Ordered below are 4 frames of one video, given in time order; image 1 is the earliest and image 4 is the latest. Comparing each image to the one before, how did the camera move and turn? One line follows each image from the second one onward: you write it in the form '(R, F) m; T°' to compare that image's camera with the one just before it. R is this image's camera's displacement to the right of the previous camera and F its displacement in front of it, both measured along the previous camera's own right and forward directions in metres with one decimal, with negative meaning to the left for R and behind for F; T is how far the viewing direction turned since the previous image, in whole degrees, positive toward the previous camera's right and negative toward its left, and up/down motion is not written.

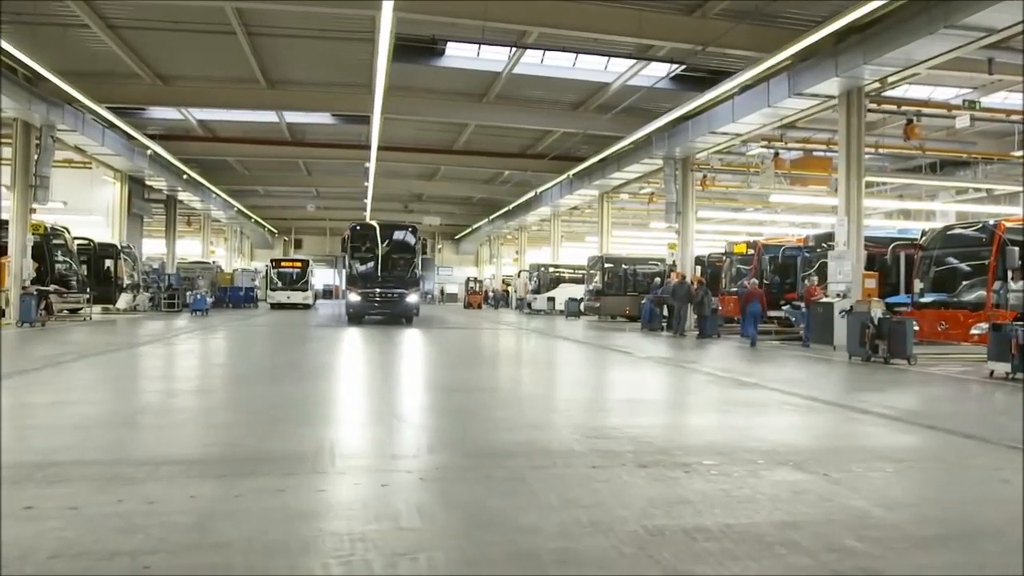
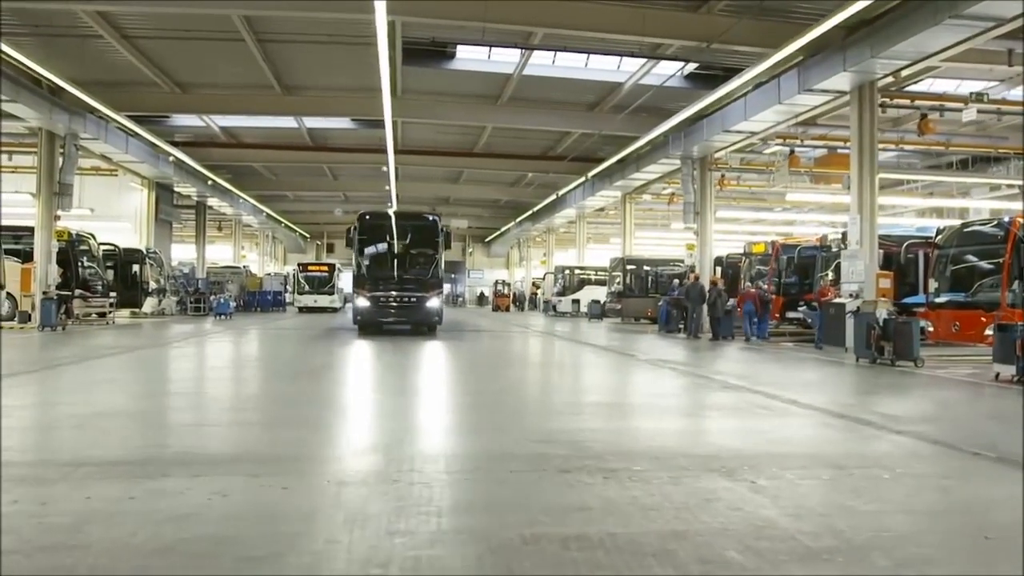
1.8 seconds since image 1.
(+0.7, +0.1) m; -3°
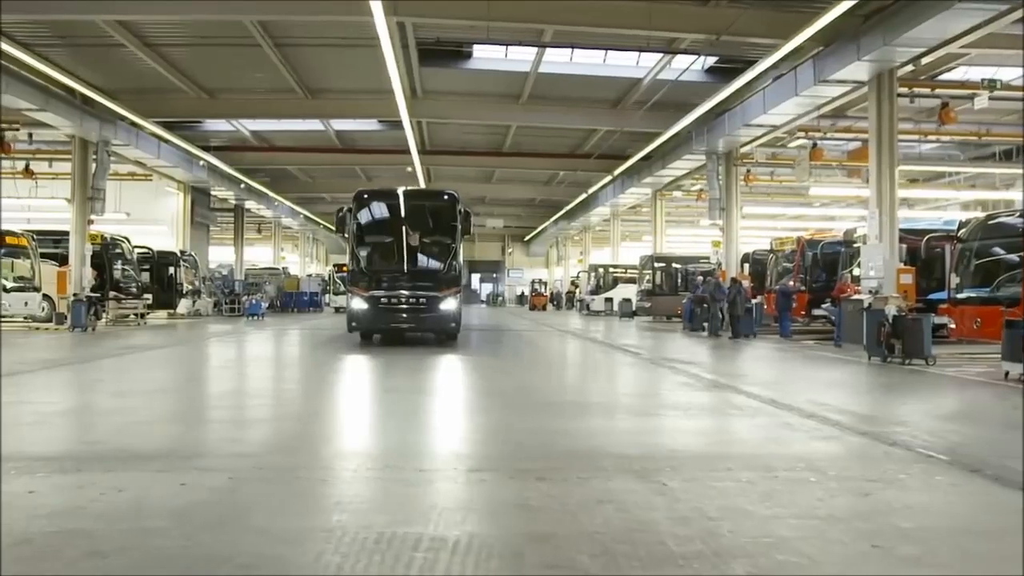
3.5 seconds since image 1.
(+0.7, +0.1) m; -3°
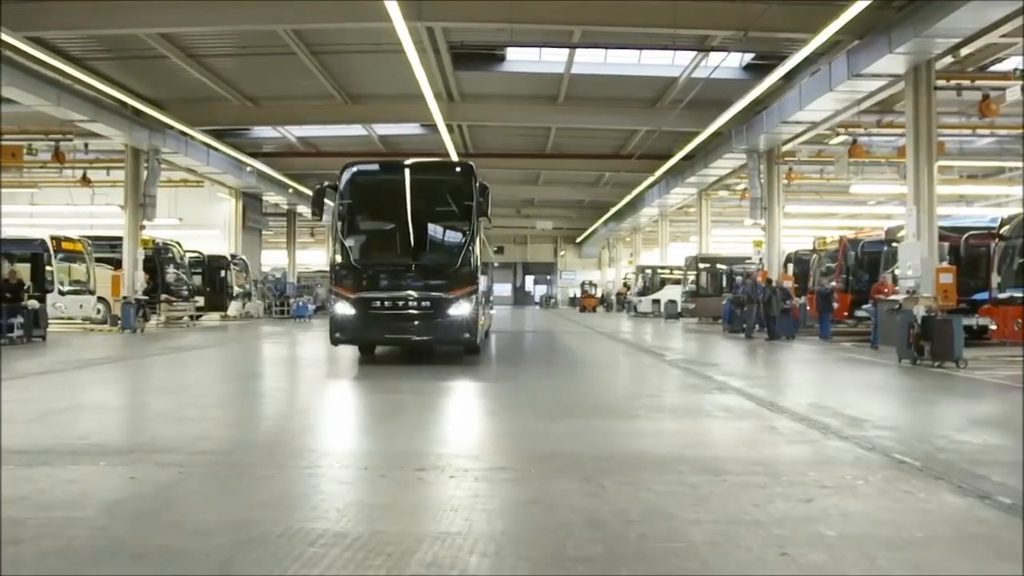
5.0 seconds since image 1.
(+0.6, 0.0) m; -4°
